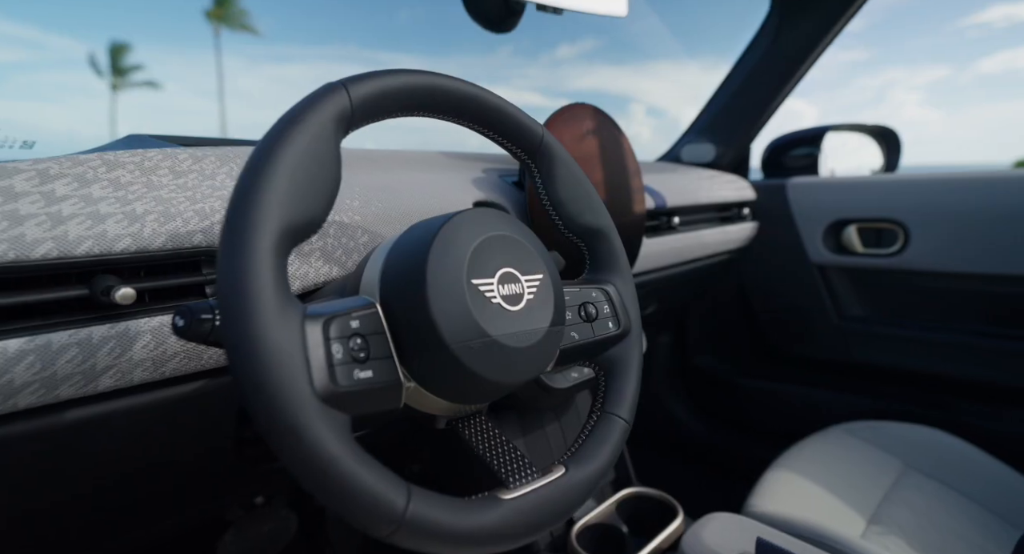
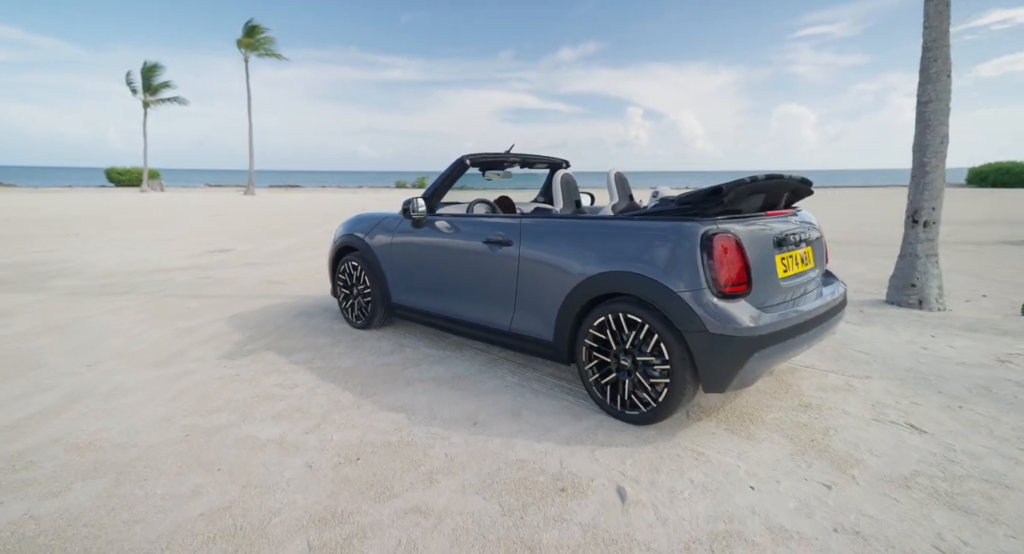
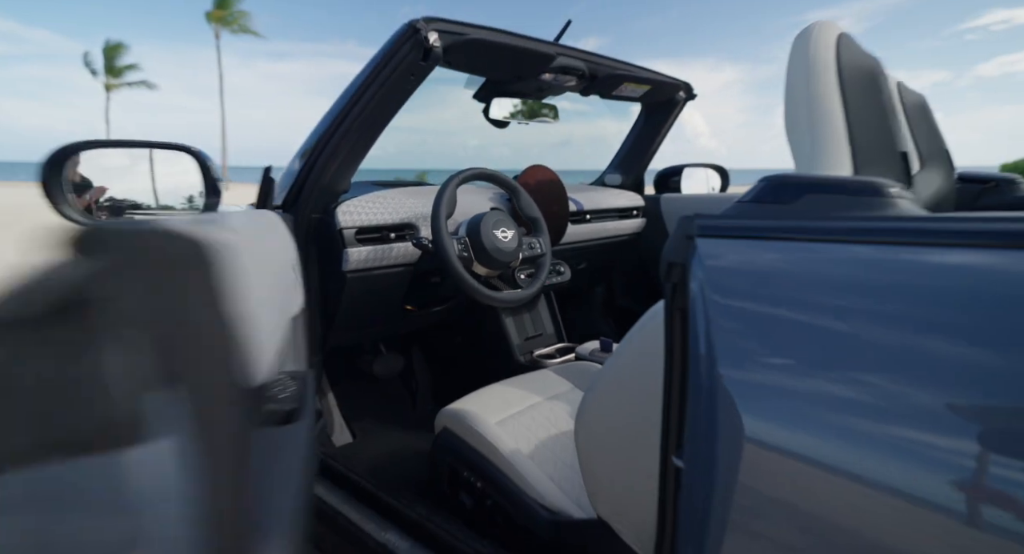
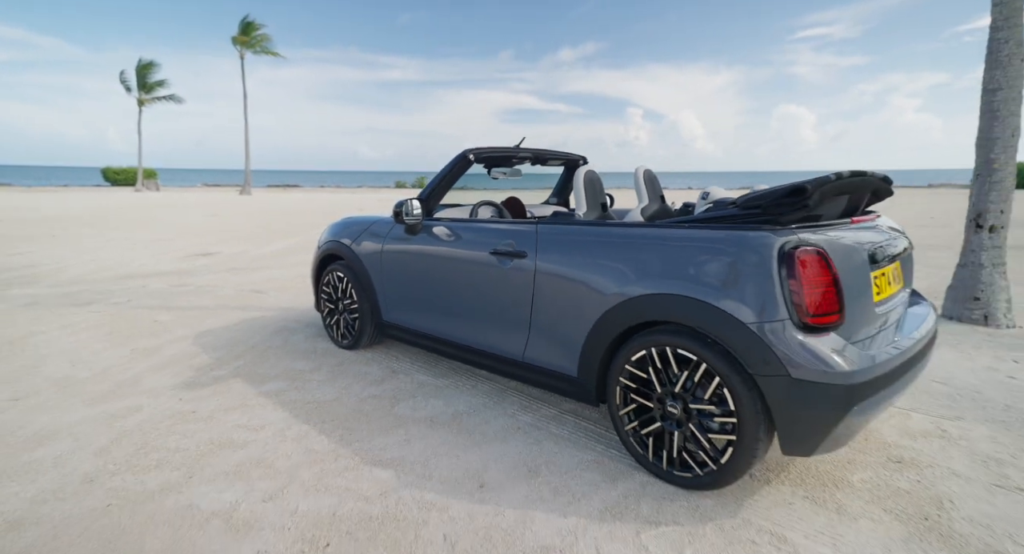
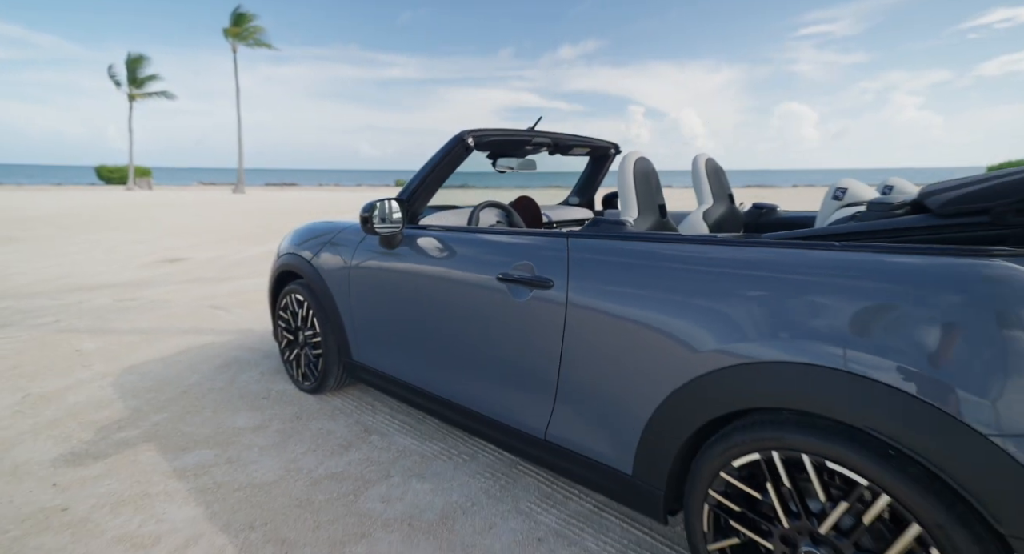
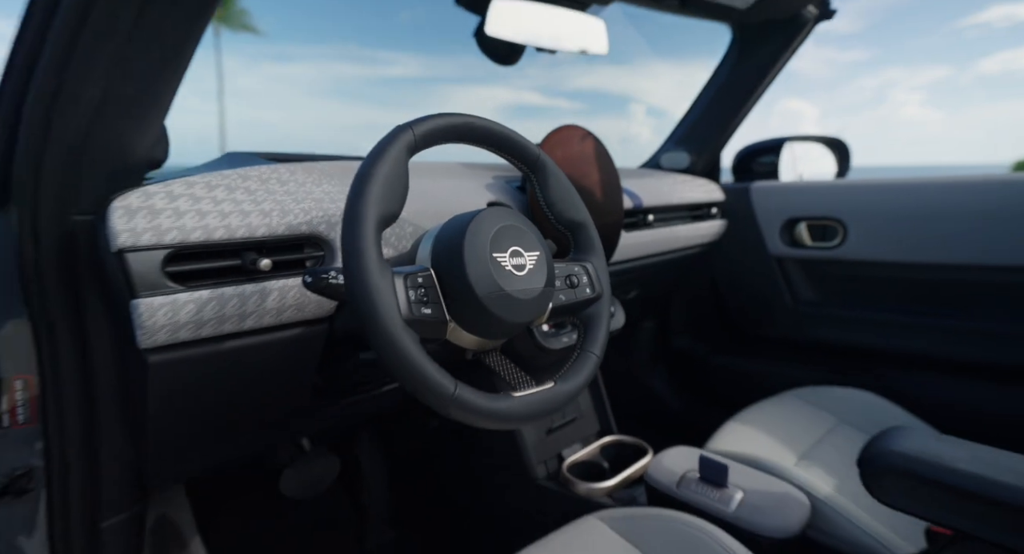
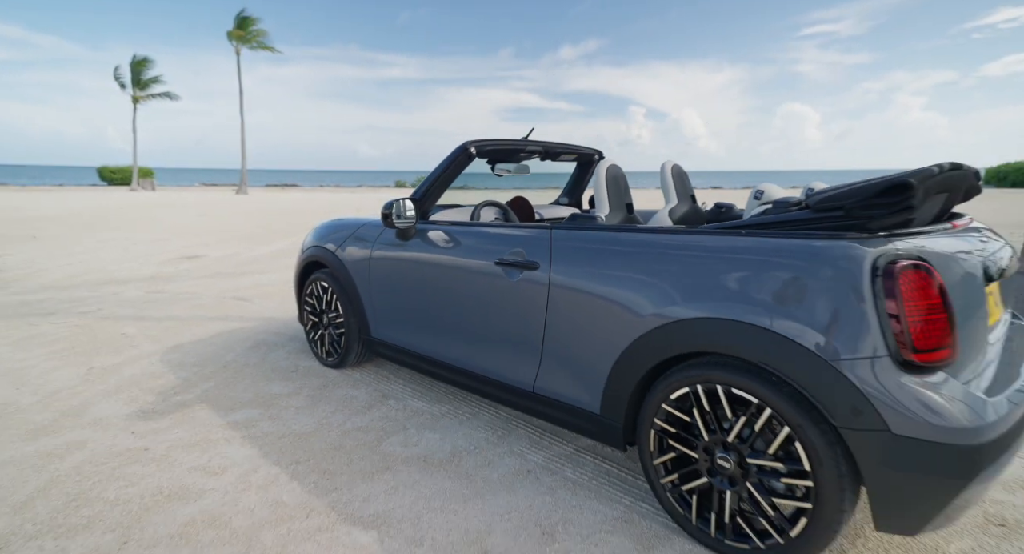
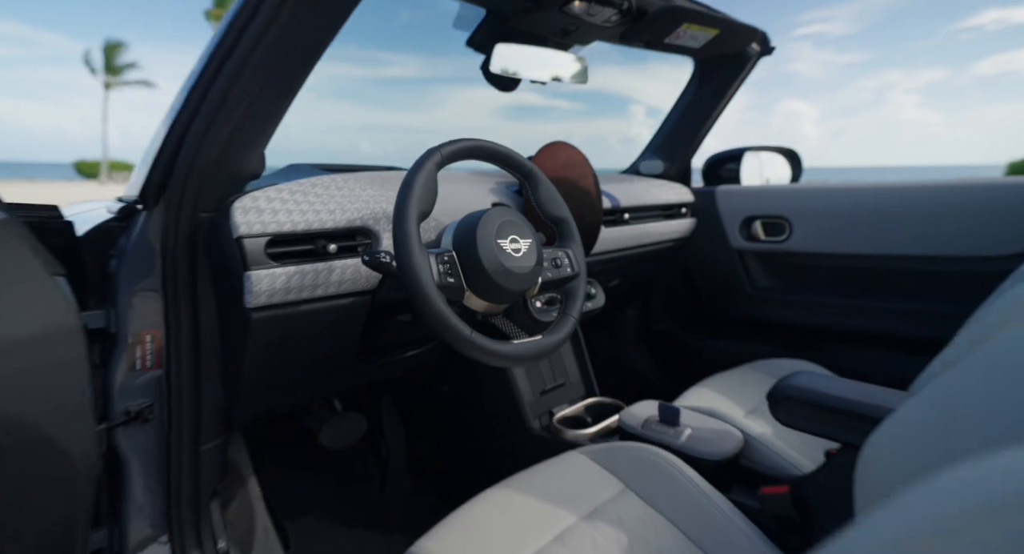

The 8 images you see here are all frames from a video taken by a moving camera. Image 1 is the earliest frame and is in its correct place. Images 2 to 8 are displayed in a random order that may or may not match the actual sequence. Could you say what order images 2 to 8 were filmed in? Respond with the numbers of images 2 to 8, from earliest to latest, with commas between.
6, 8, 3, 5, 7, 4, 2
